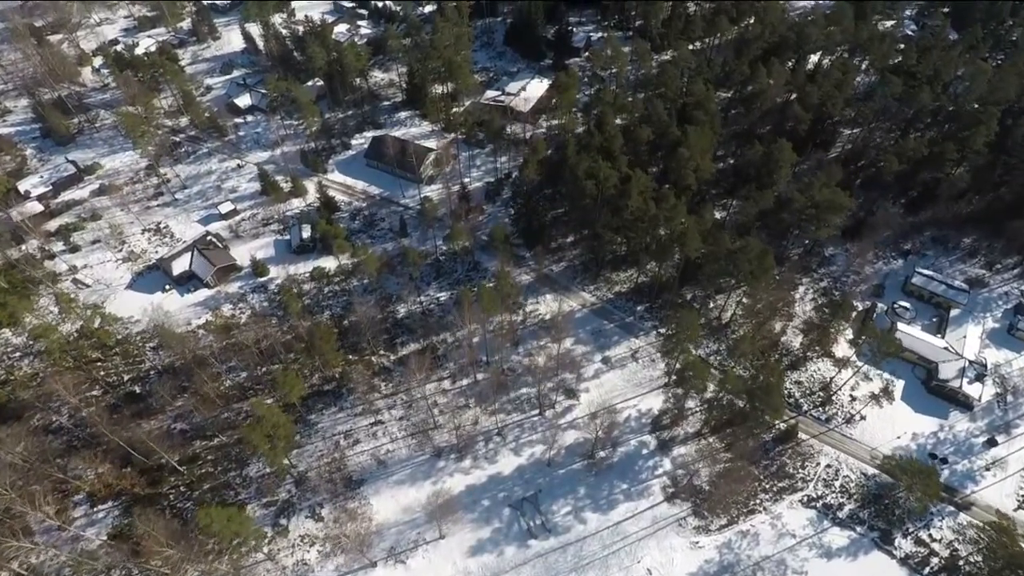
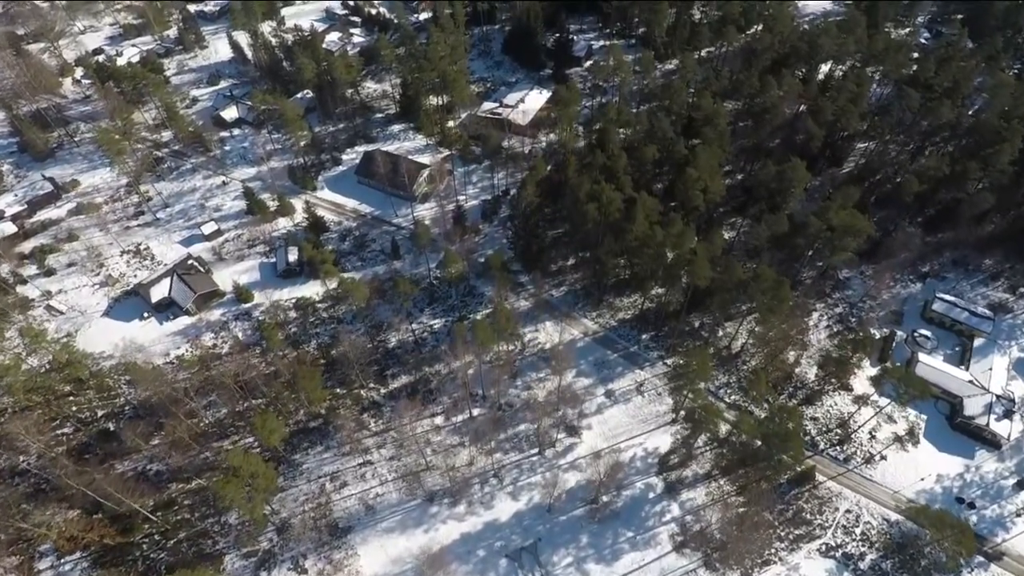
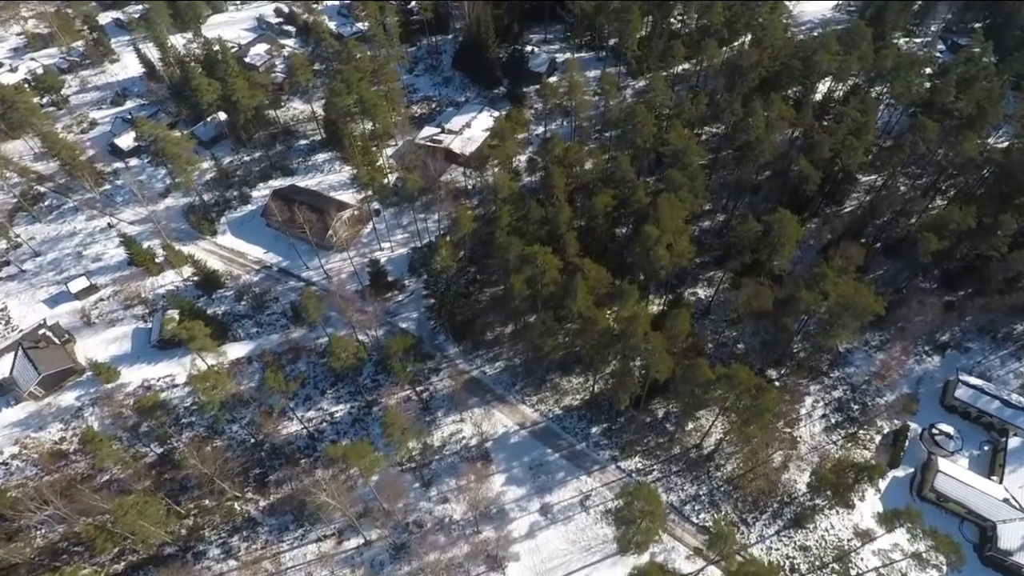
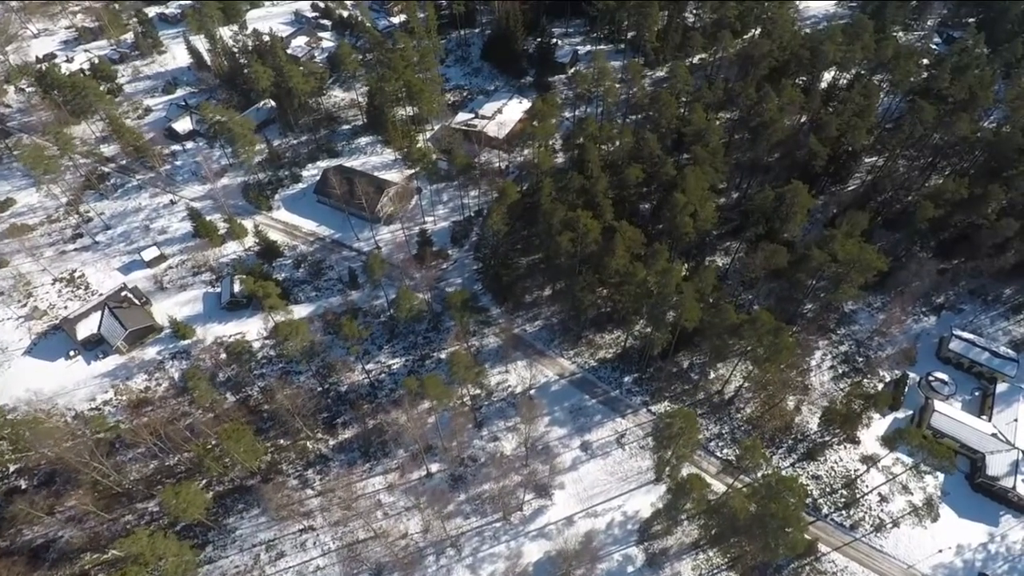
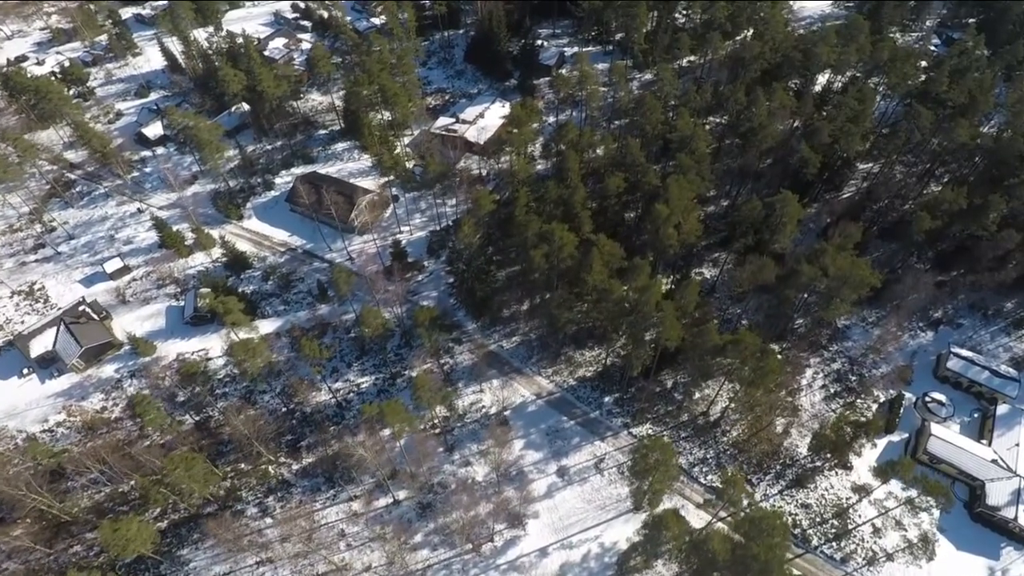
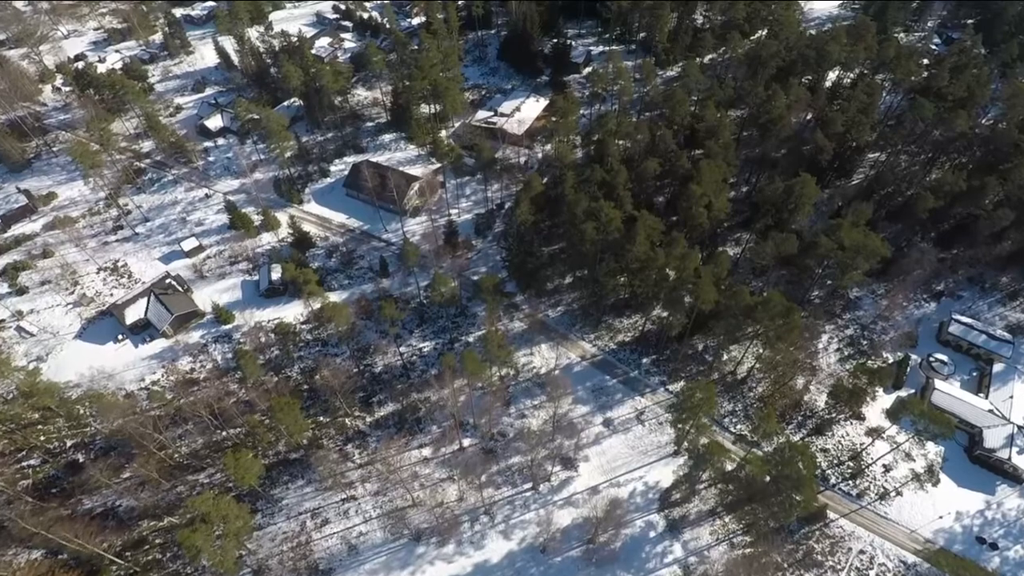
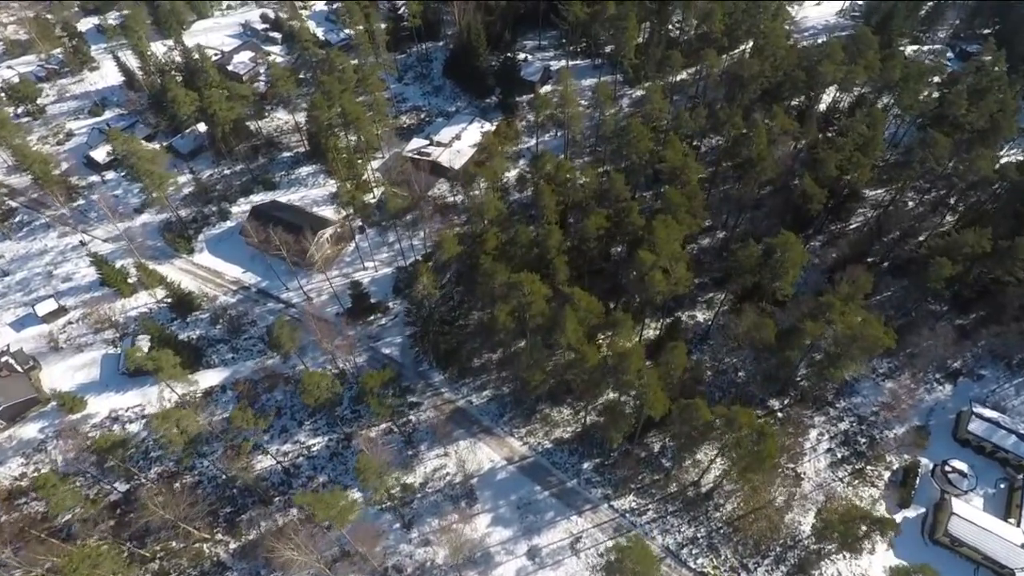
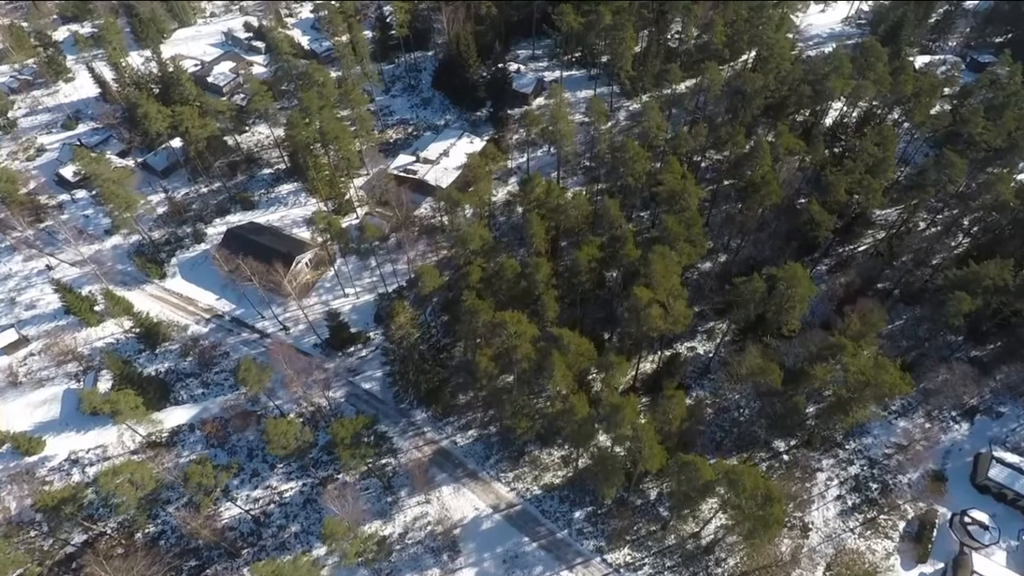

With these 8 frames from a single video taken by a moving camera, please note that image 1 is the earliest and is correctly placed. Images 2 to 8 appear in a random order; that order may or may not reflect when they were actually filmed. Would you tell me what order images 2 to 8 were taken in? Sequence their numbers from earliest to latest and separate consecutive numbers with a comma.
2, 6, 4, 5, 3, 7, 8
